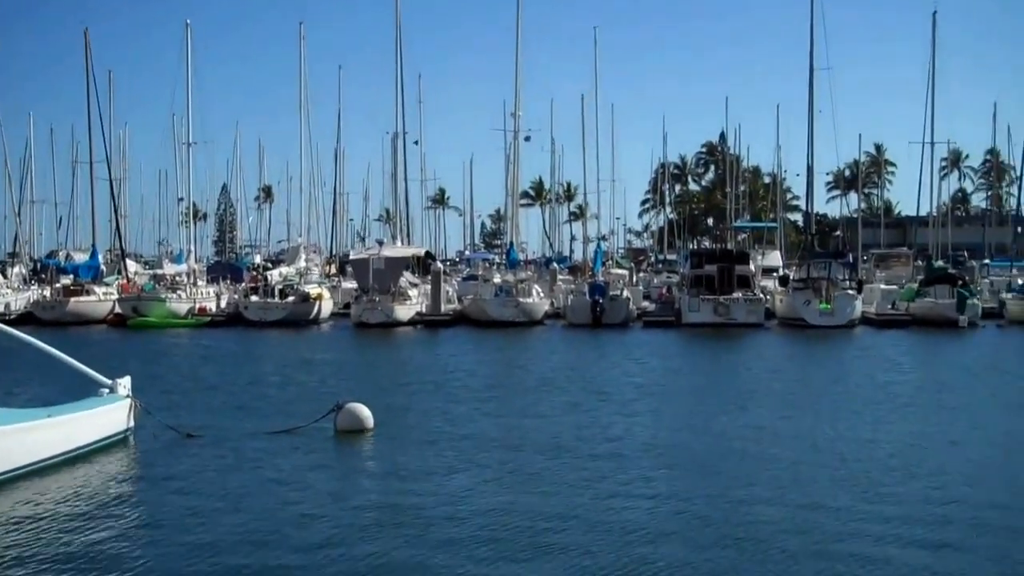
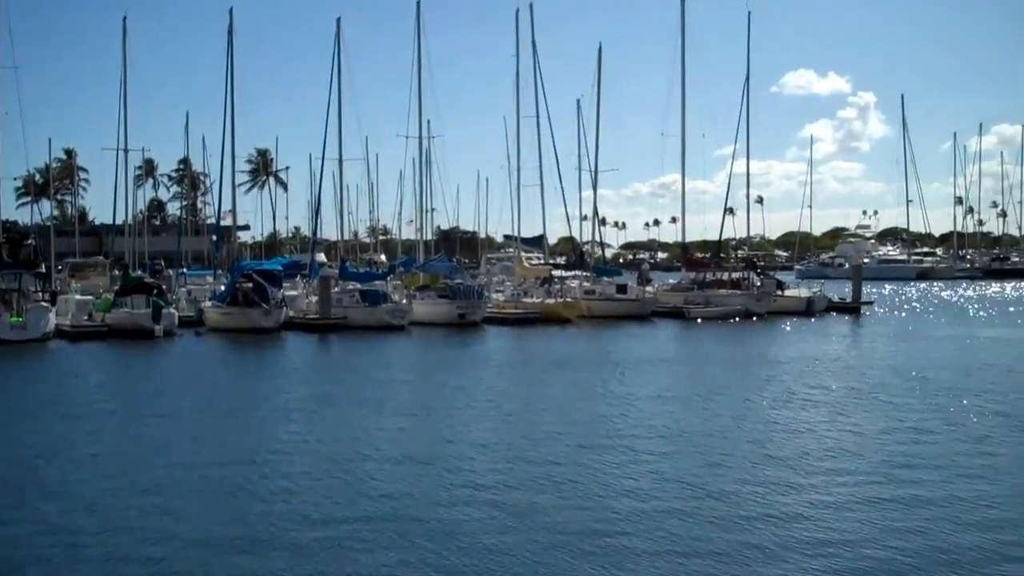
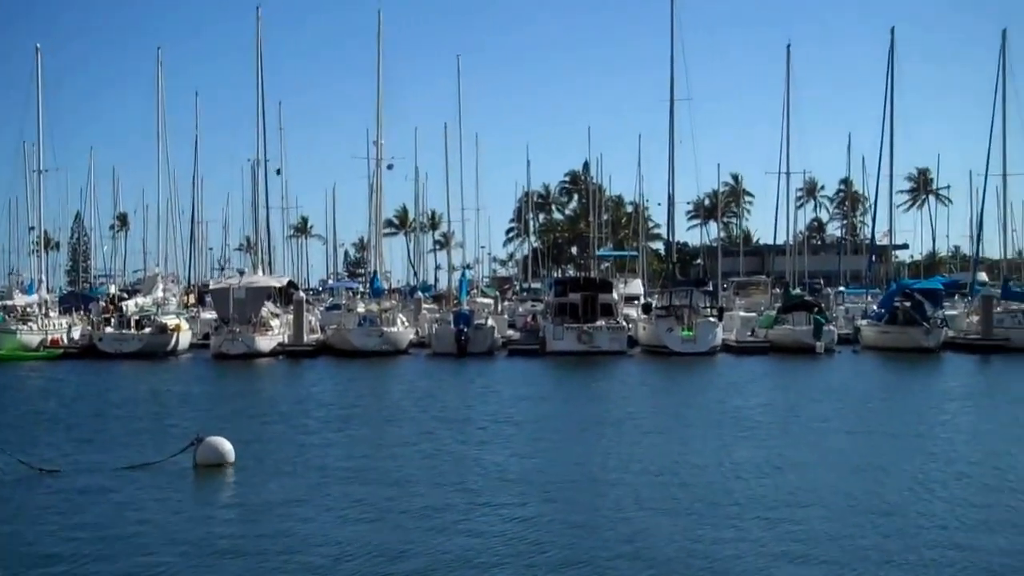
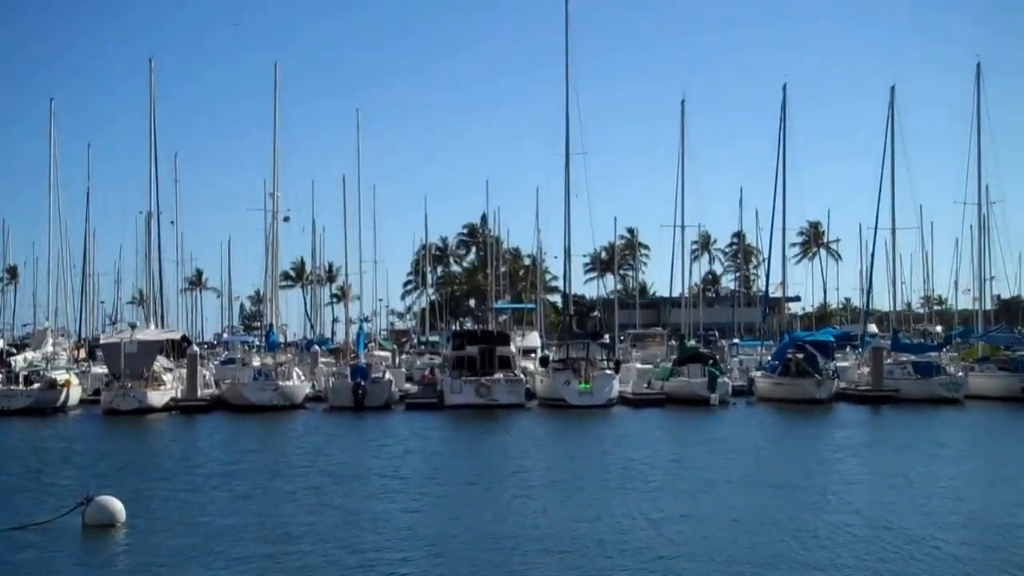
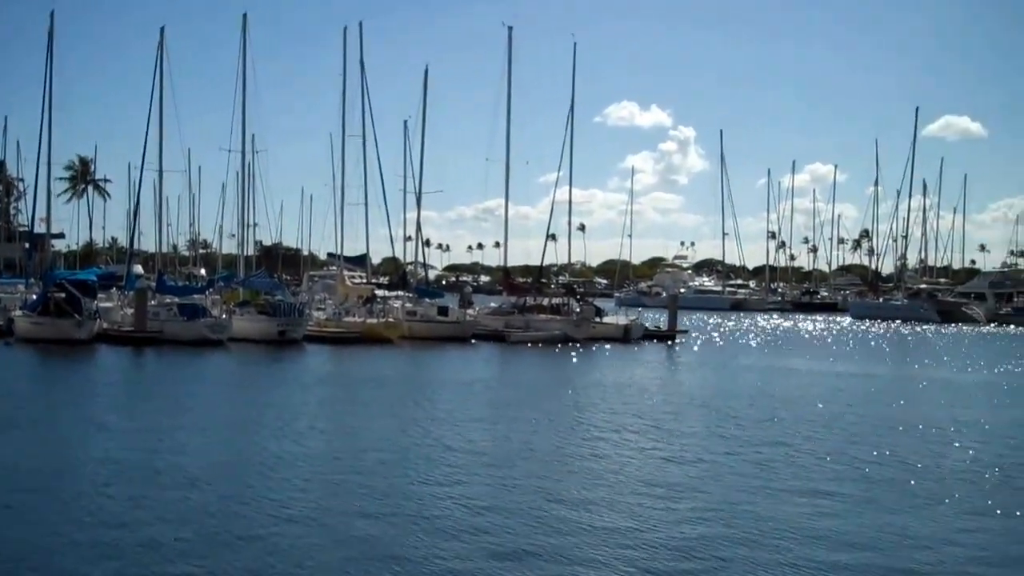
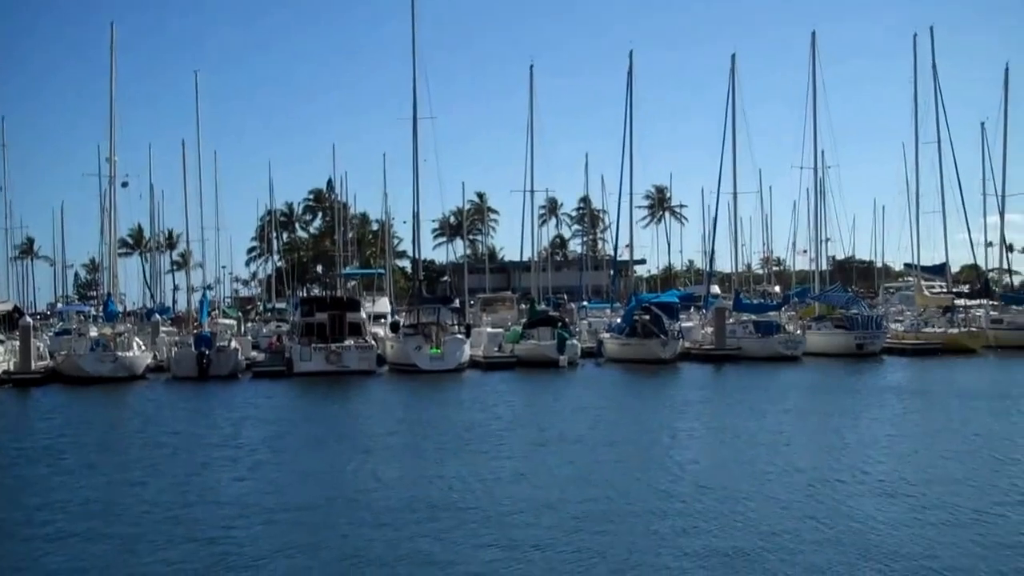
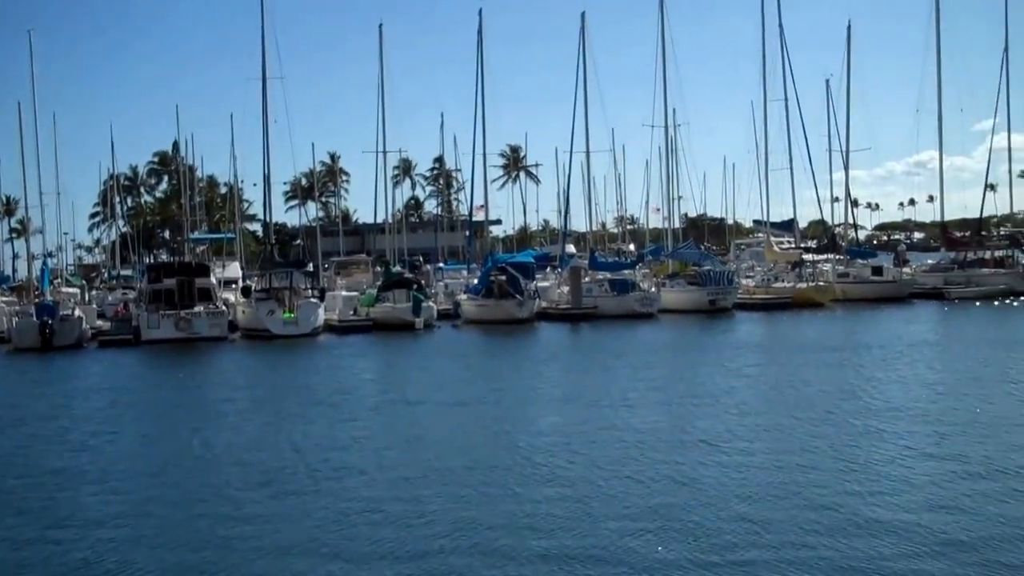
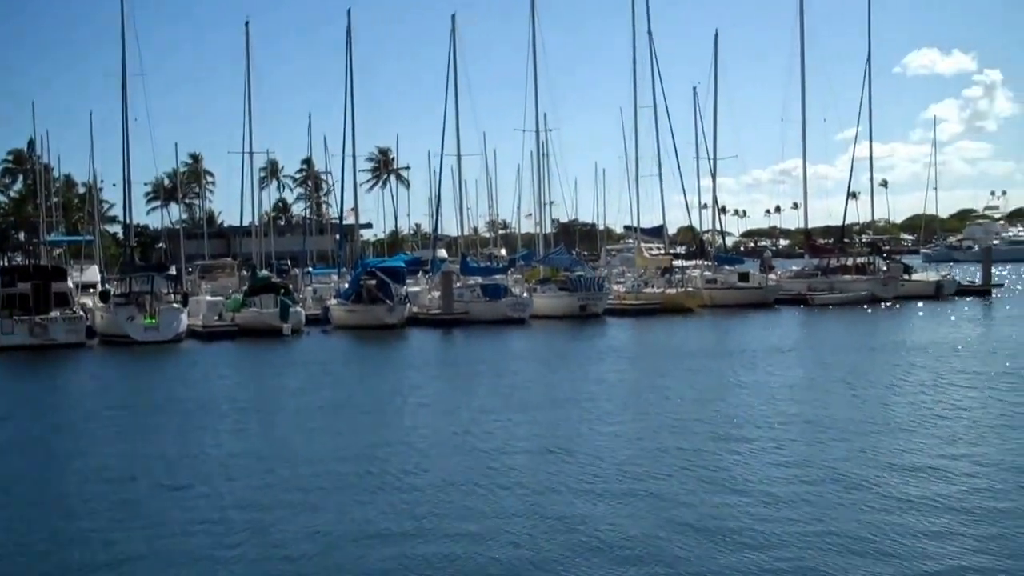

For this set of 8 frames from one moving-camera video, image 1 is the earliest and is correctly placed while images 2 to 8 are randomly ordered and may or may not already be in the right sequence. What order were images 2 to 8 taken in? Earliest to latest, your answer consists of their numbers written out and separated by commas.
3, 4, 6, 7, 8, 2, 5
